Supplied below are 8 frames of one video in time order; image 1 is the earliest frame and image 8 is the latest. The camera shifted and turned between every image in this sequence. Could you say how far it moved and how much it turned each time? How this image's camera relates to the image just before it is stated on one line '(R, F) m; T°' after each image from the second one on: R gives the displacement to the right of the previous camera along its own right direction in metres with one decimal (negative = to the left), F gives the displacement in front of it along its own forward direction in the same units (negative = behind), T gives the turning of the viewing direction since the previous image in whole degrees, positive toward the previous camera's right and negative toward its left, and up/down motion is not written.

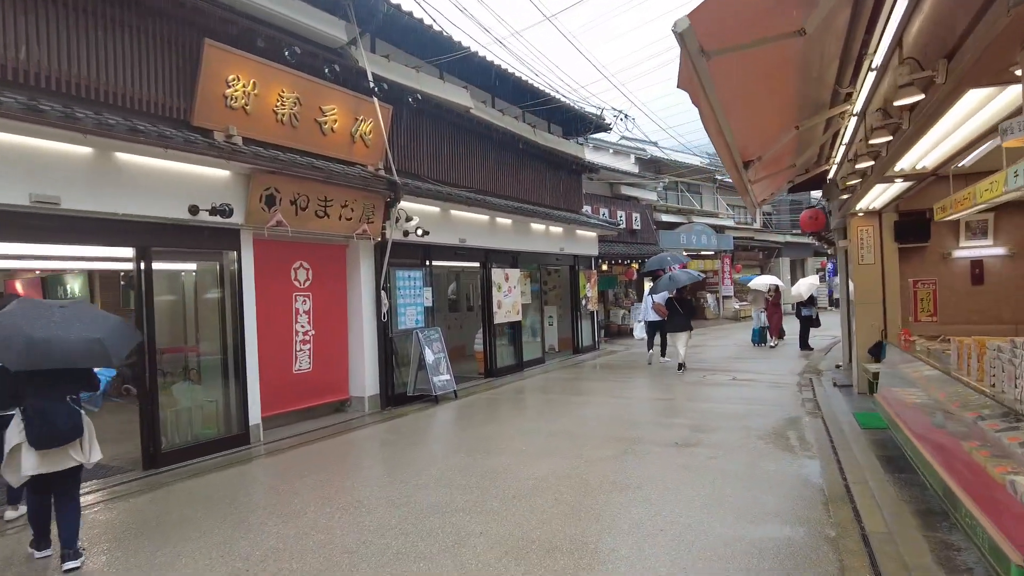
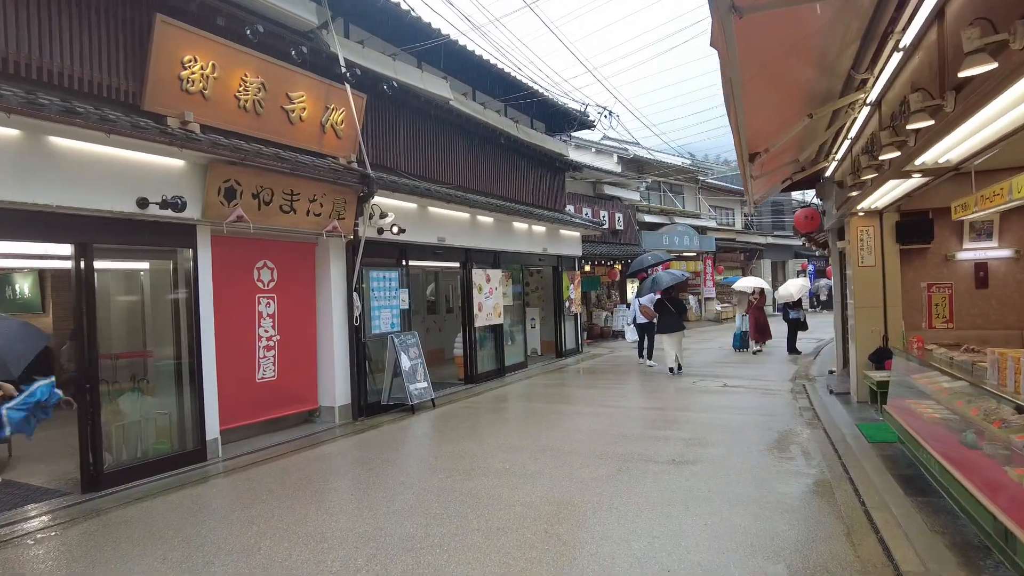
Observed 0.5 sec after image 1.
(0.0, +0.5) m; +2°
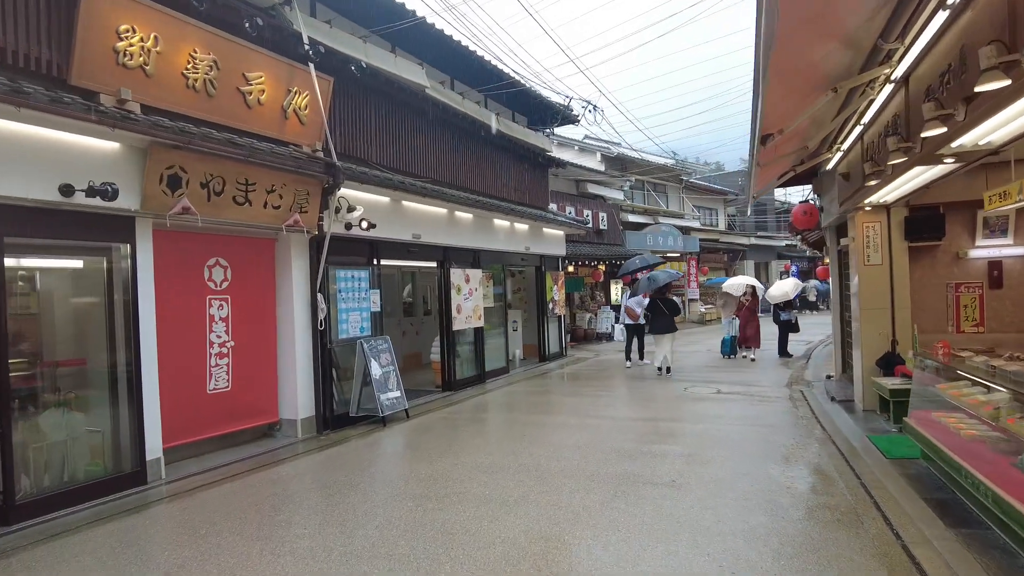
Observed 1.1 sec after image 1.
(0.0, +0.6) m; +2°
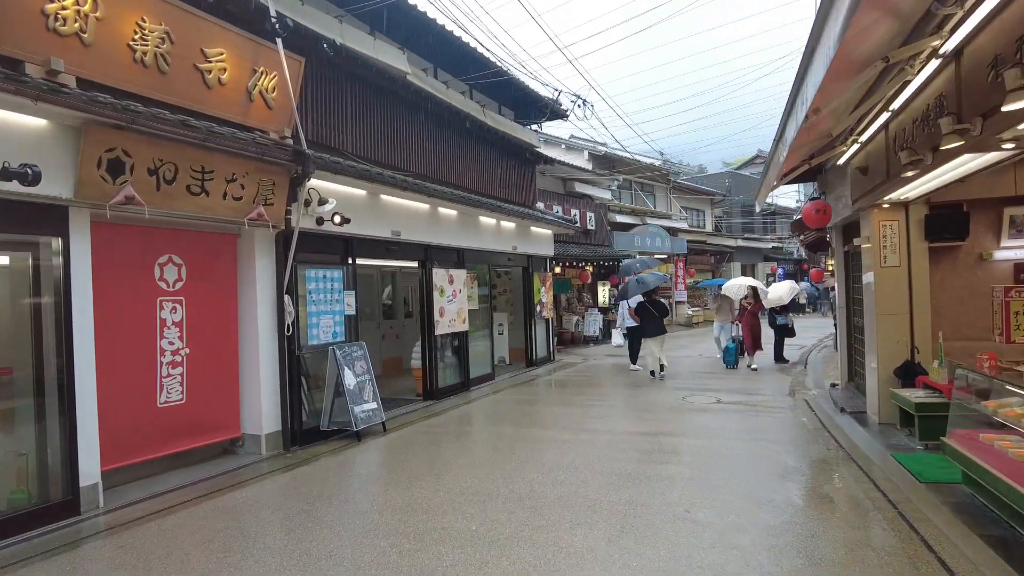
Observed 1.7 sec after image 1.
(-0.1, +0.6) m; +1°
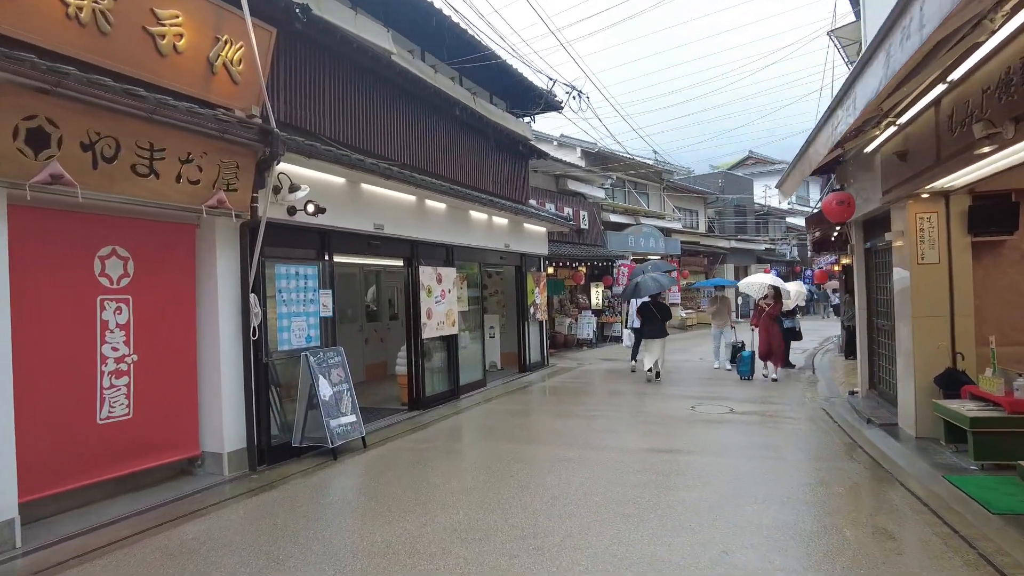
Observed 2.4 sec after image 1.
(-0.1, +0.7) m; +1°
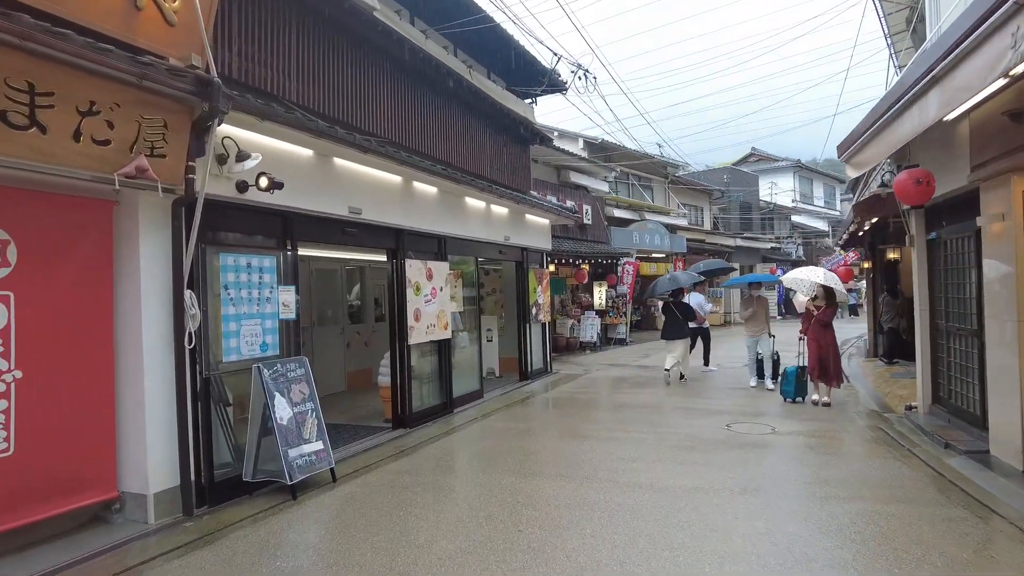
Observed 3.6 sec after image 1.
(-0.1, +1.2) m; 0°
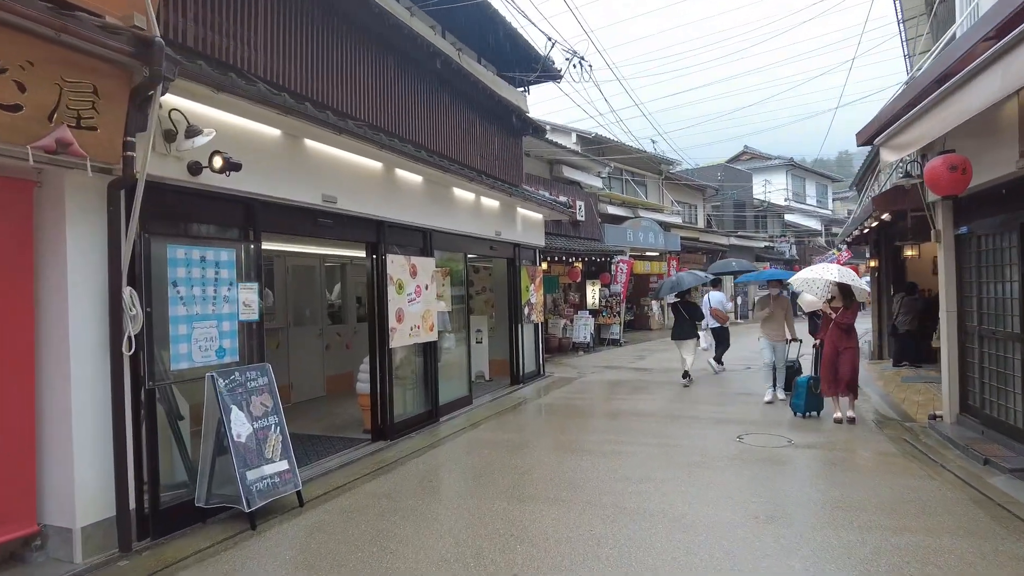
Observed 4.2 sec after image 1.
(0.0, +0.6) m; +1°
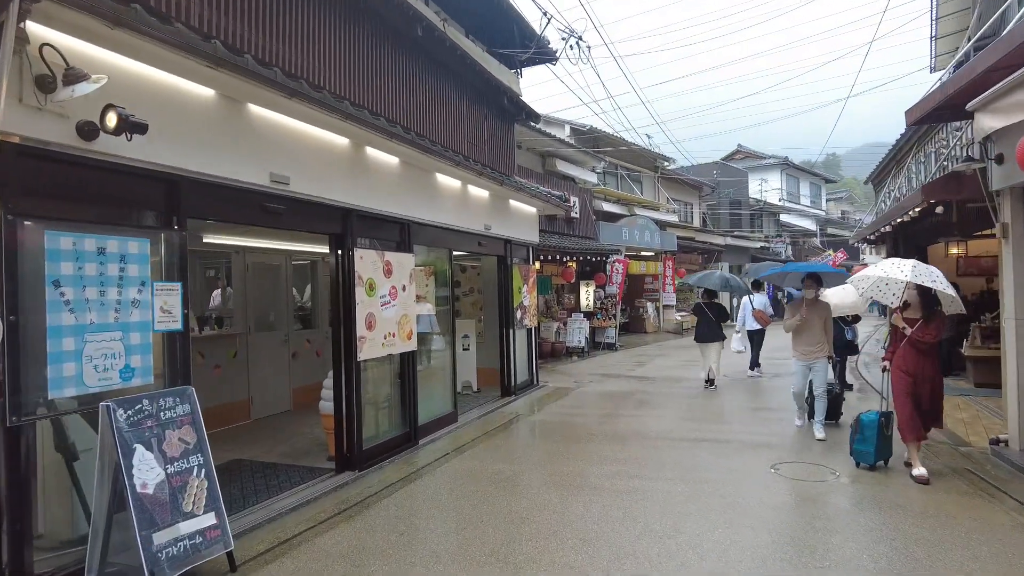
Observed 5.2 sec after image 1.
(0.0, +1.1) m; +1°
